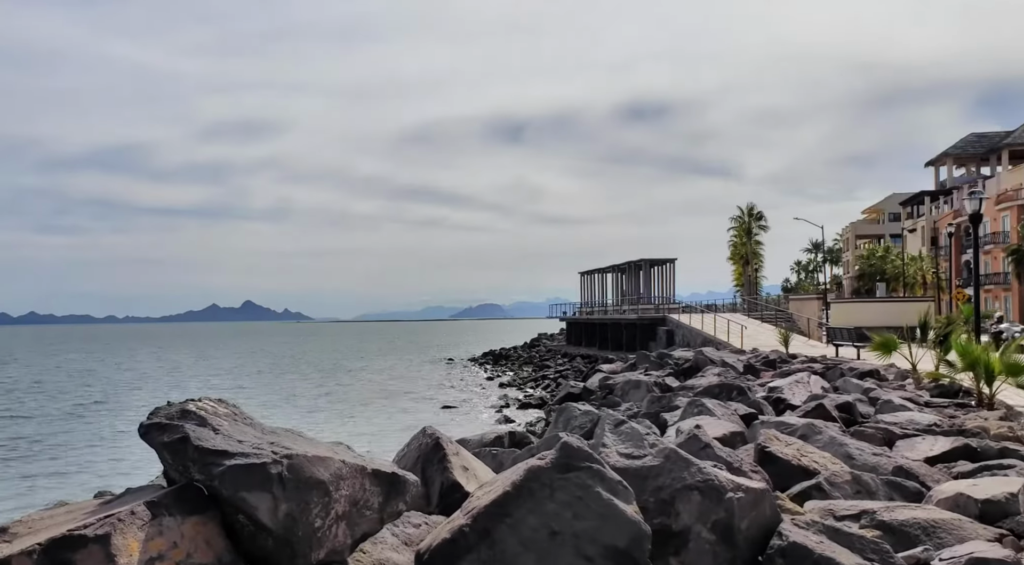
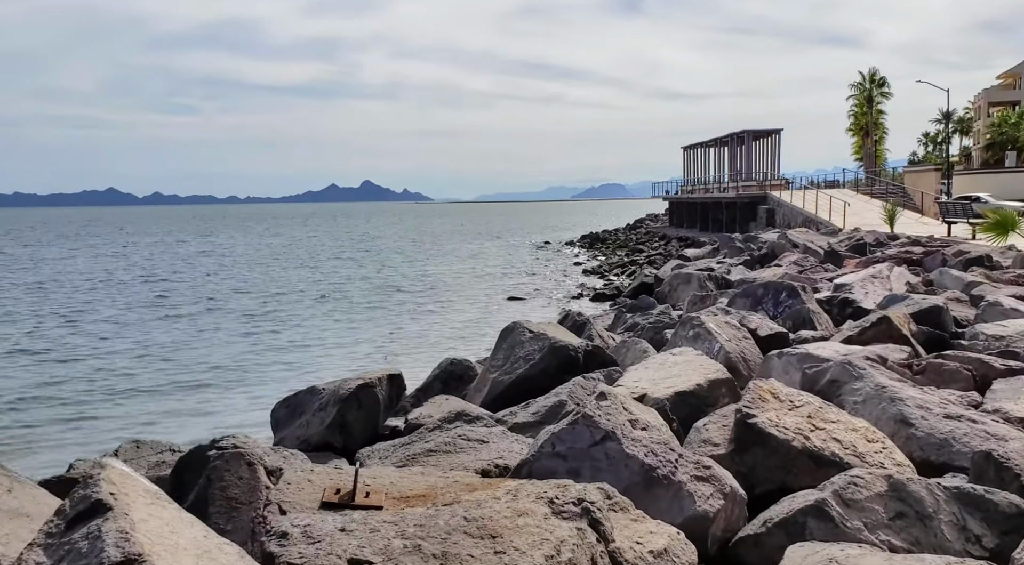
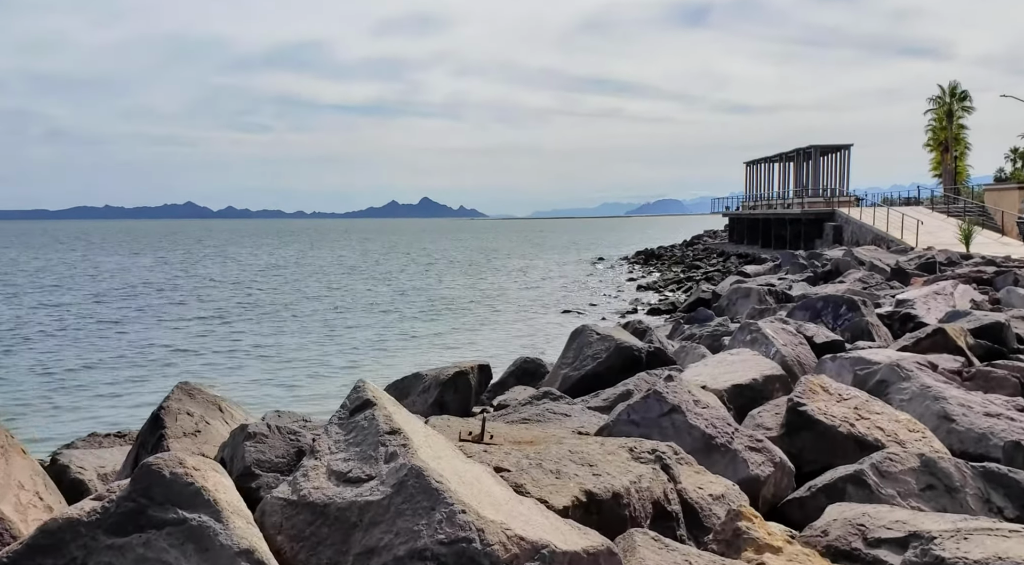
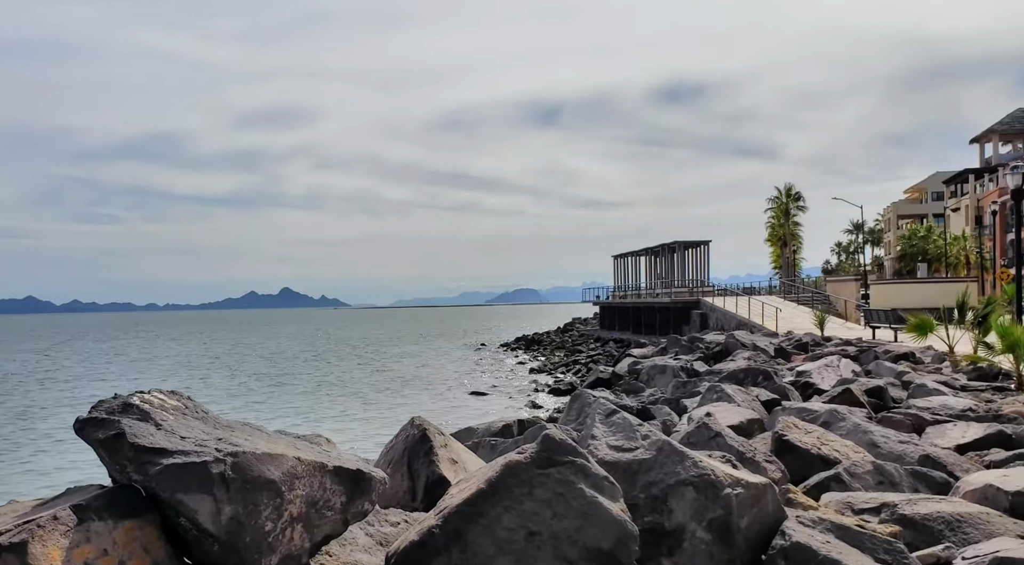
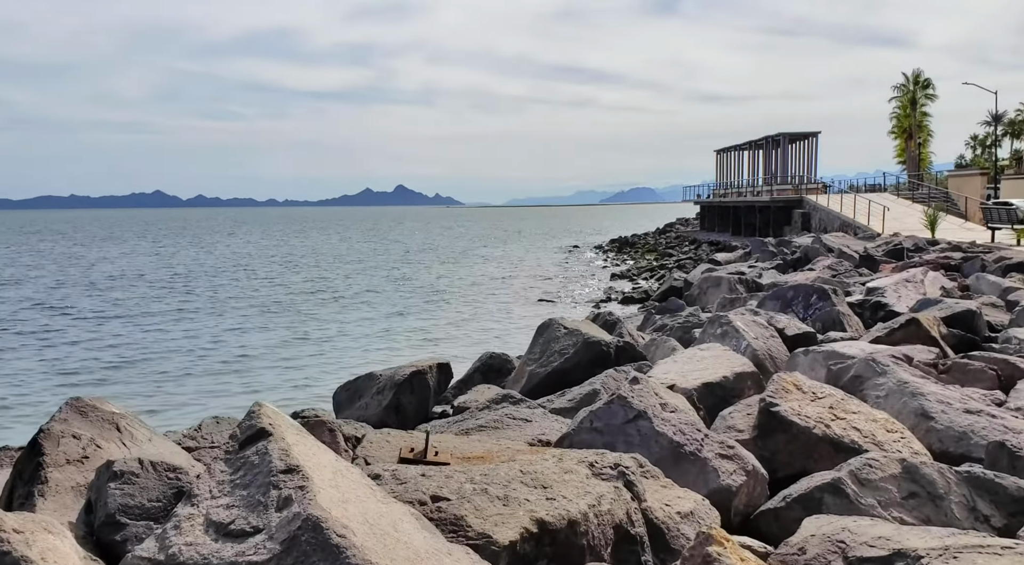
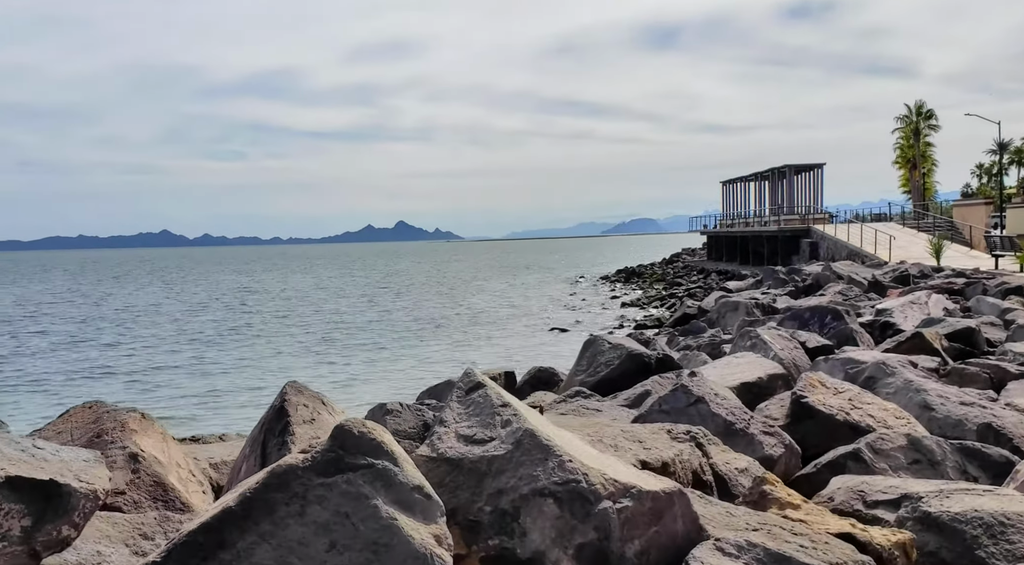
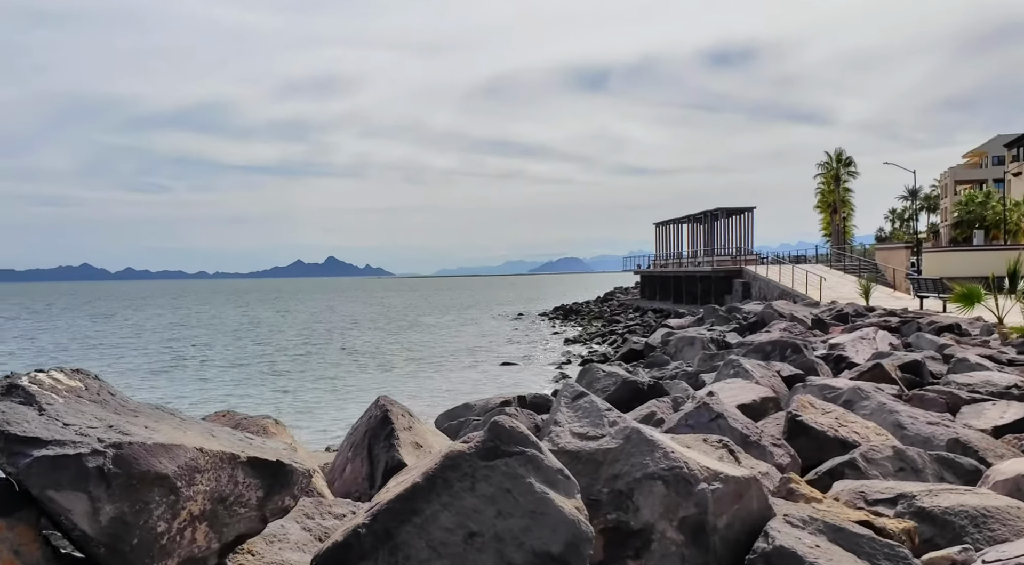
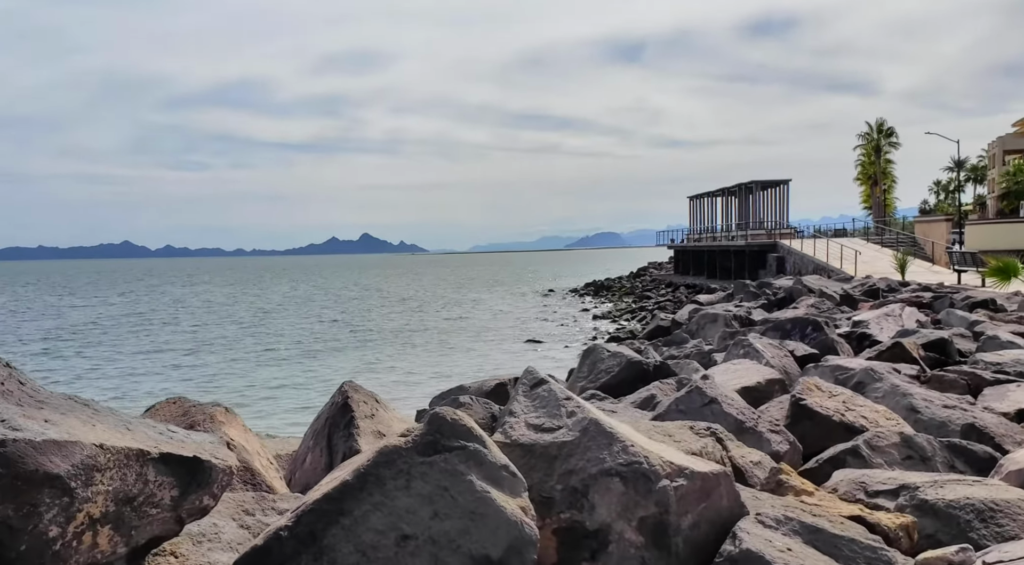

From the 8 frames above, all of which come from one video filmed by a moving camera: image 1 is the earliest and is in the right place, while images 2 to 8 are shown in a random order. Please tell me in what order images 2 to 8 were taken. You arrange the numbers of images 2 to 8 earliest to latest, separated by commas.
4, 7, 8, 6, 3, 5, 2
